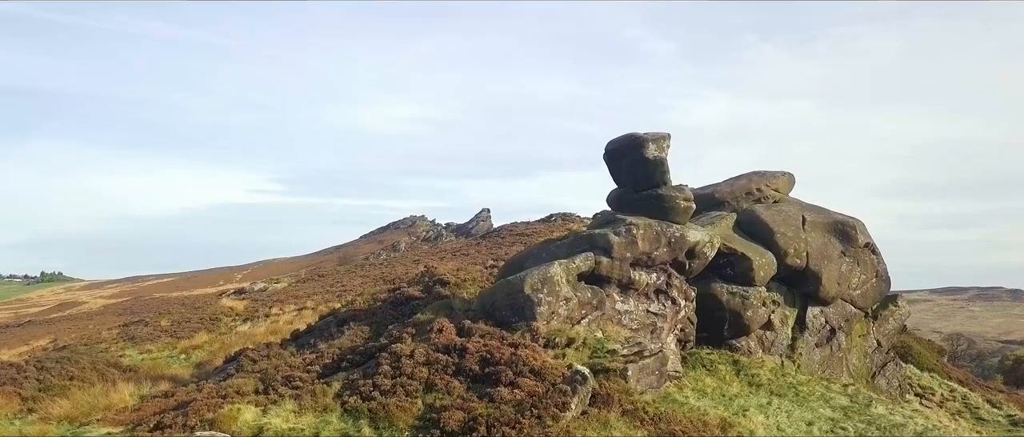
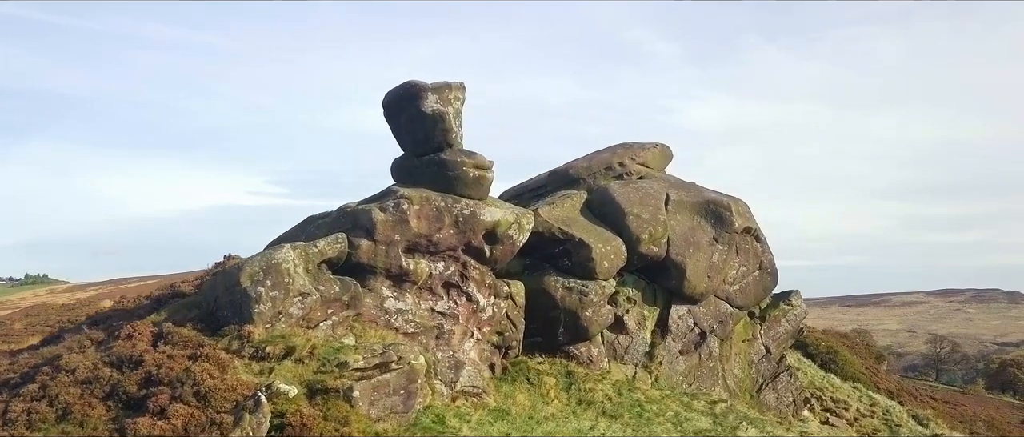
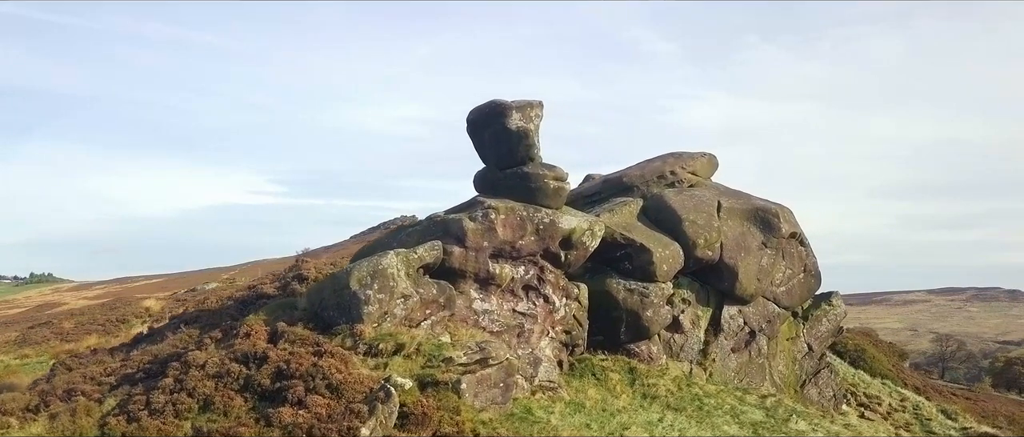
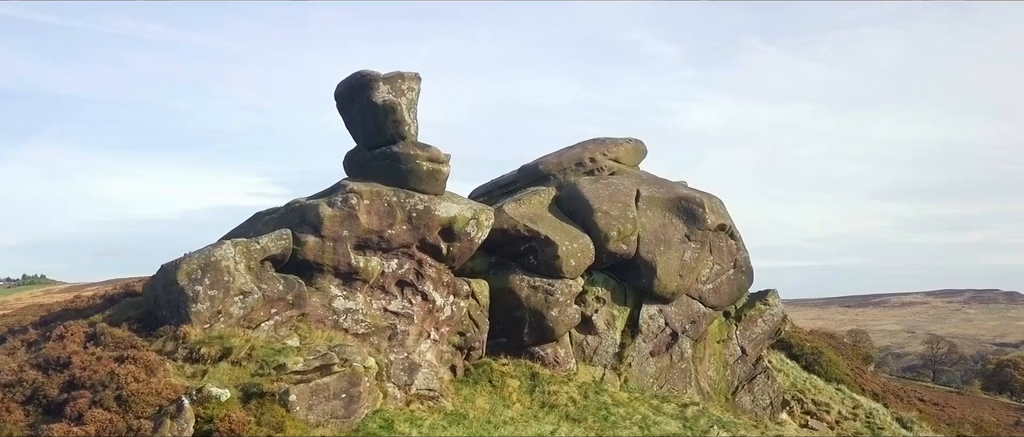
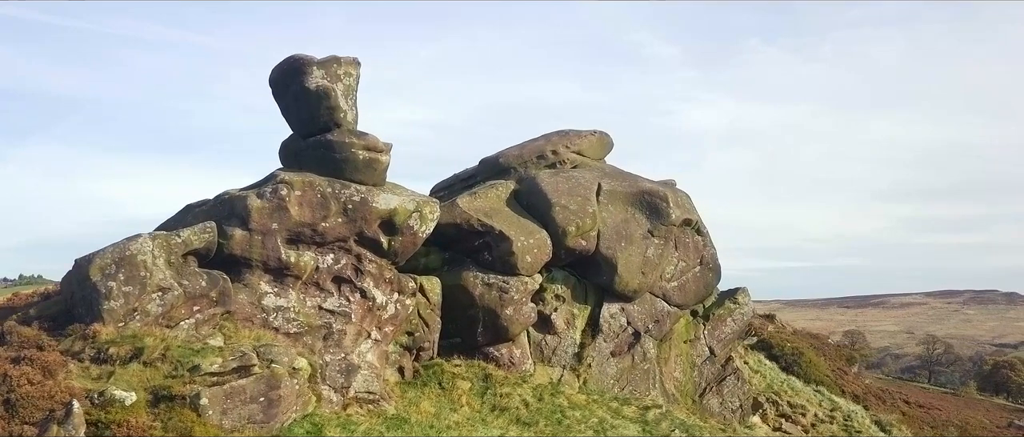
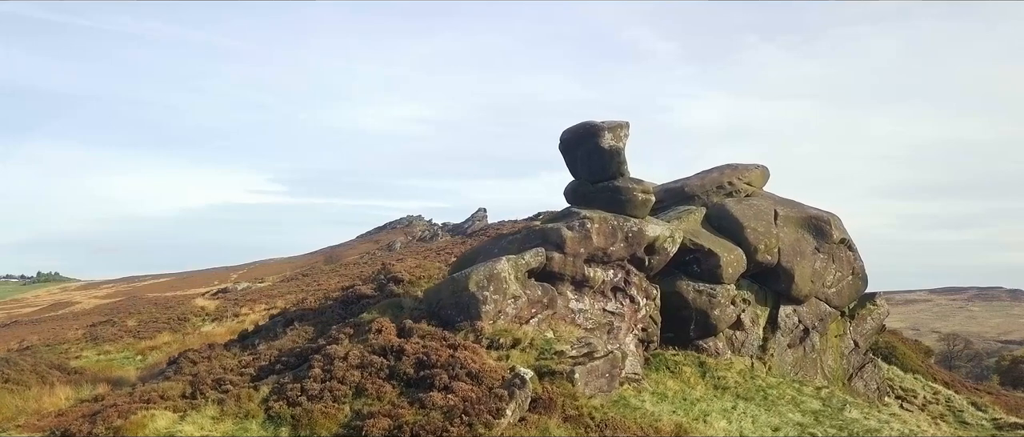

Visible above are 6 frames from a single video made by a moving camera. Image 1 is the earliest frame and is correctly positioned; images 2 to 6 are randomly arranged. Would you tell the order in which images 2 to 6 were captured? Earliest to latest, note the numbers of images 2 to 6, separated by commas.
6, 3, 2, 4, 5
